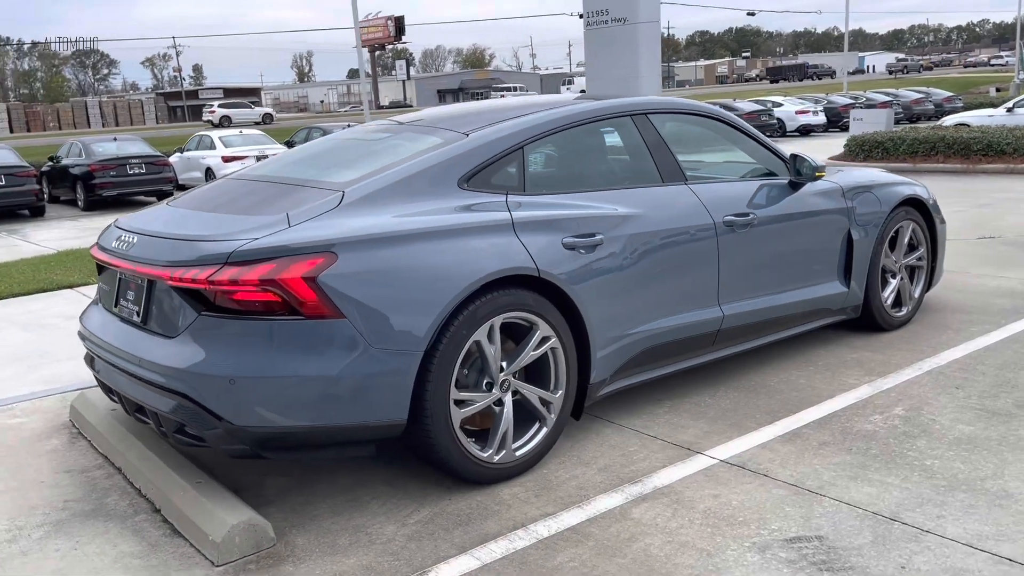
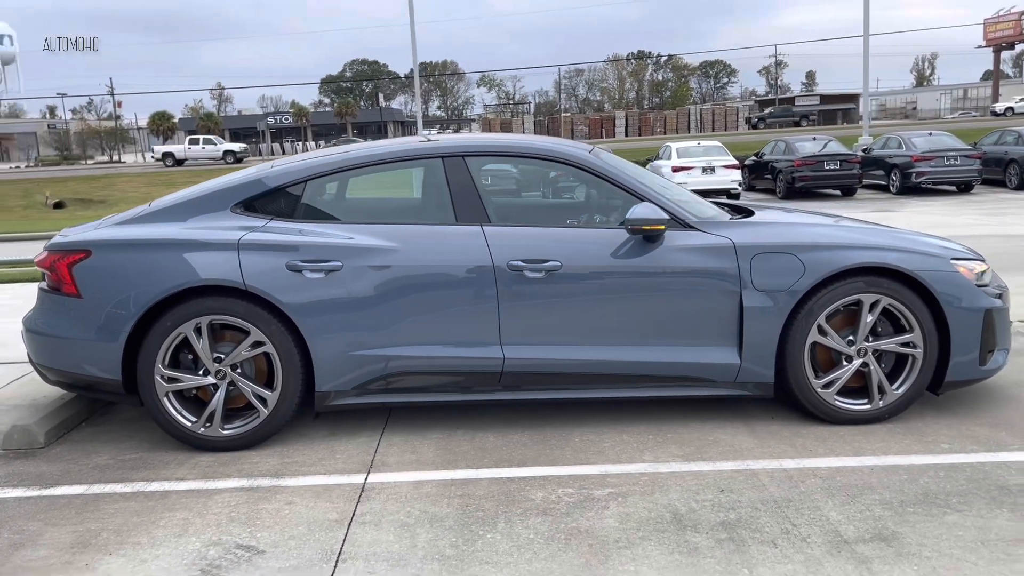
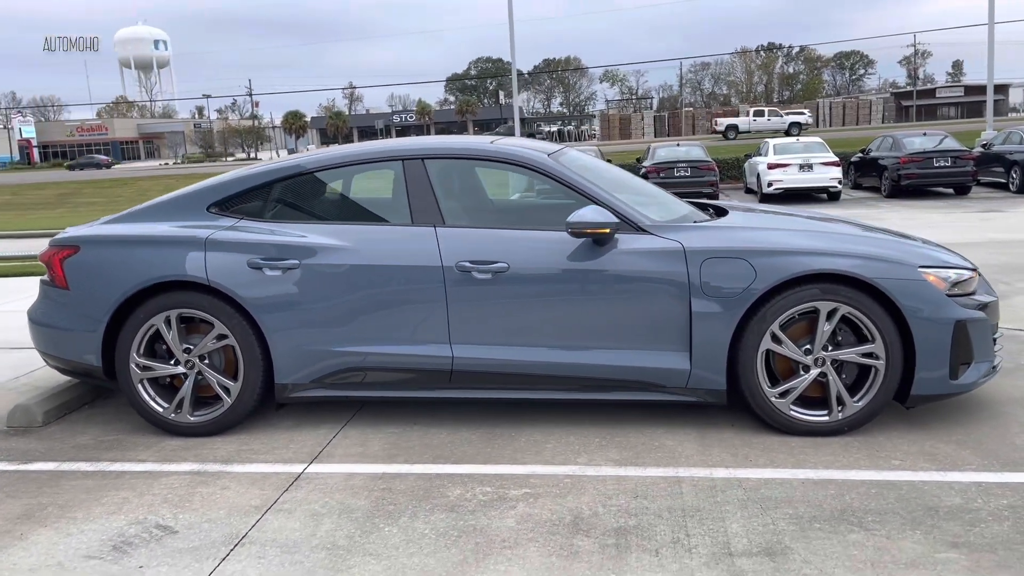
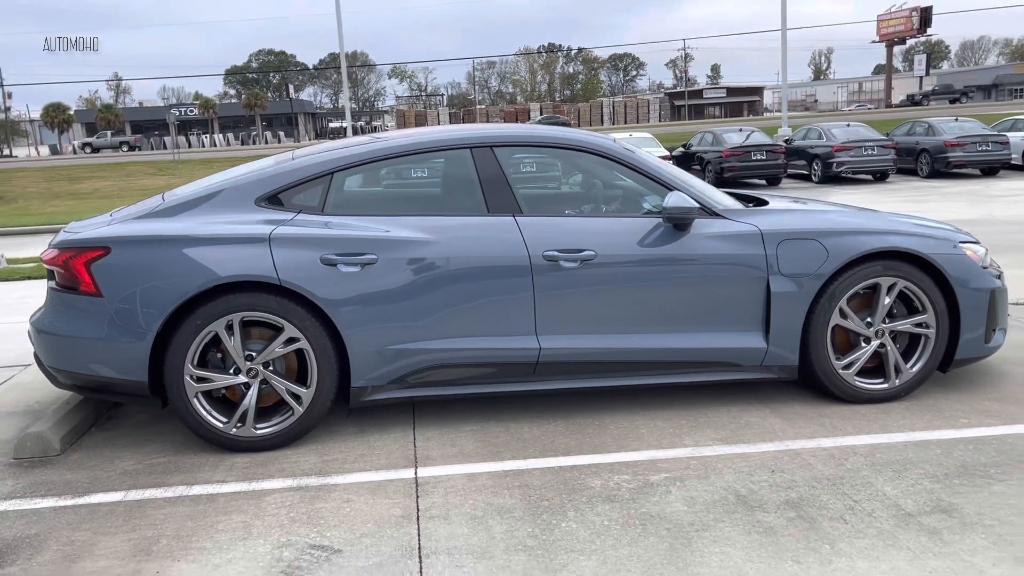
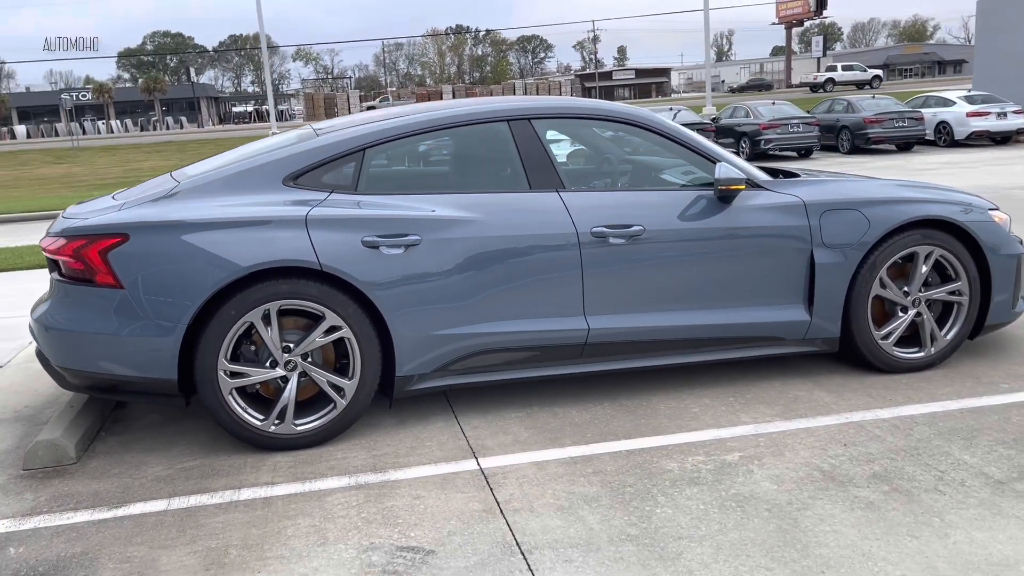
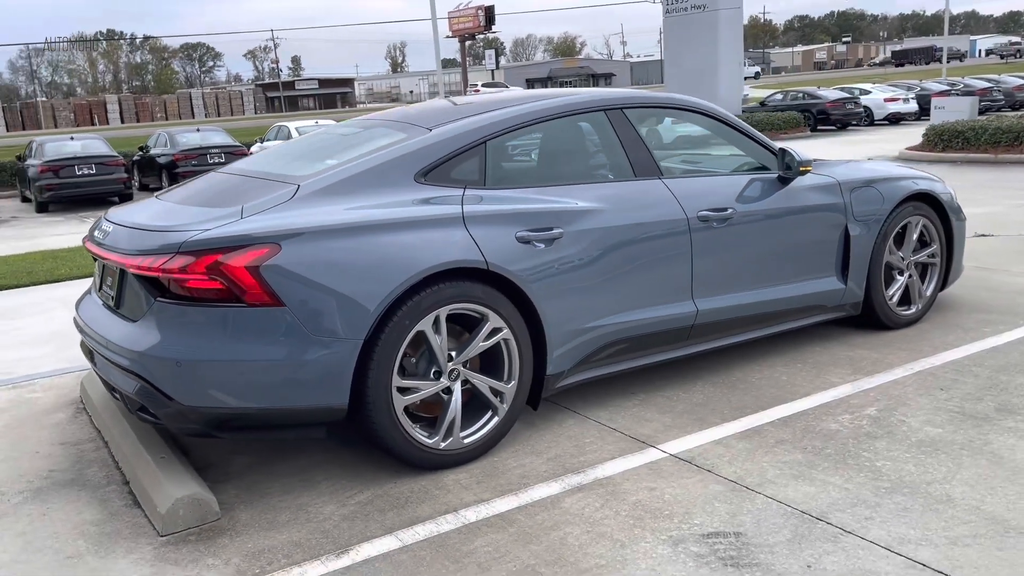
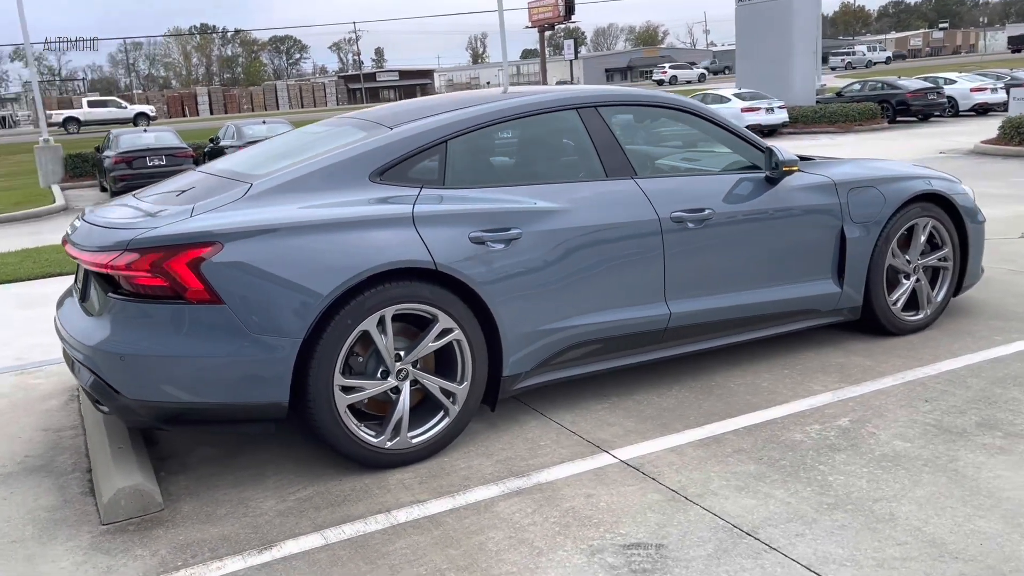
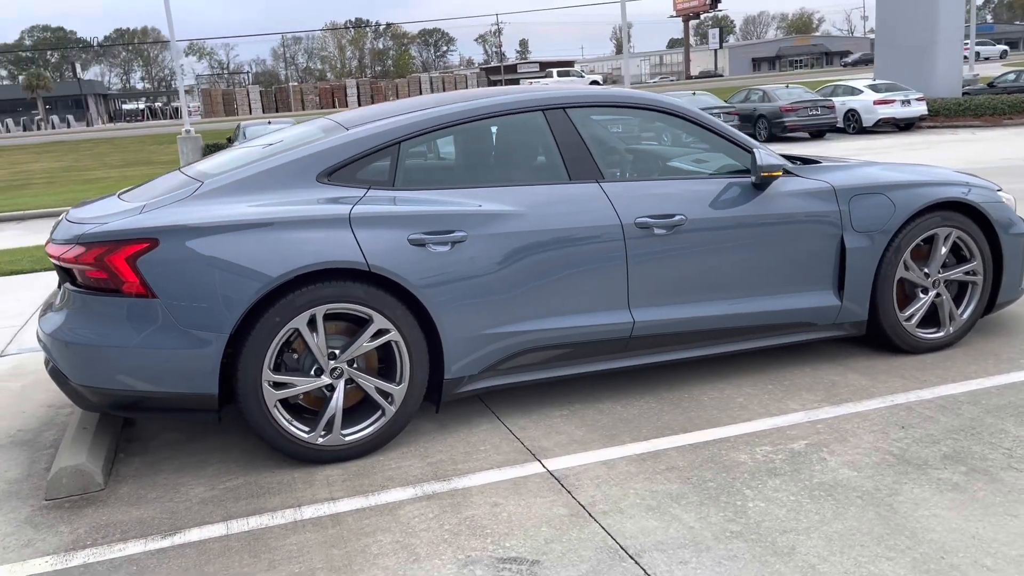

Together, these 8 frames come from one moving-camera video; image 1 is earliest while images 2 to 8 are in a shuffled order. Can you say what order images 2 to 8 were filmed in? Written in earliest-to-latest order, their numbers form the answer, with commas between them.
6, 7, 8, 5, 4, 2, 3
